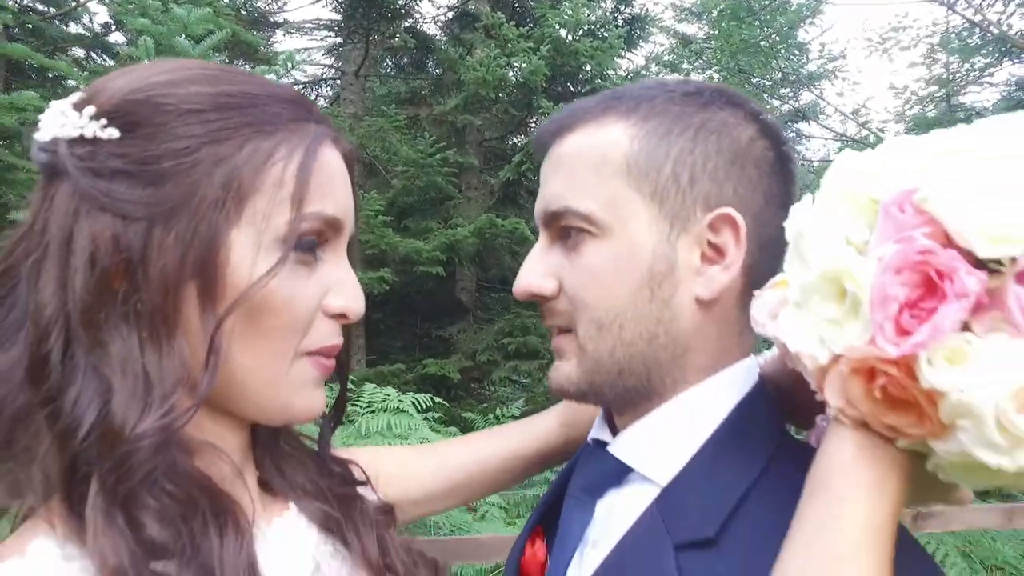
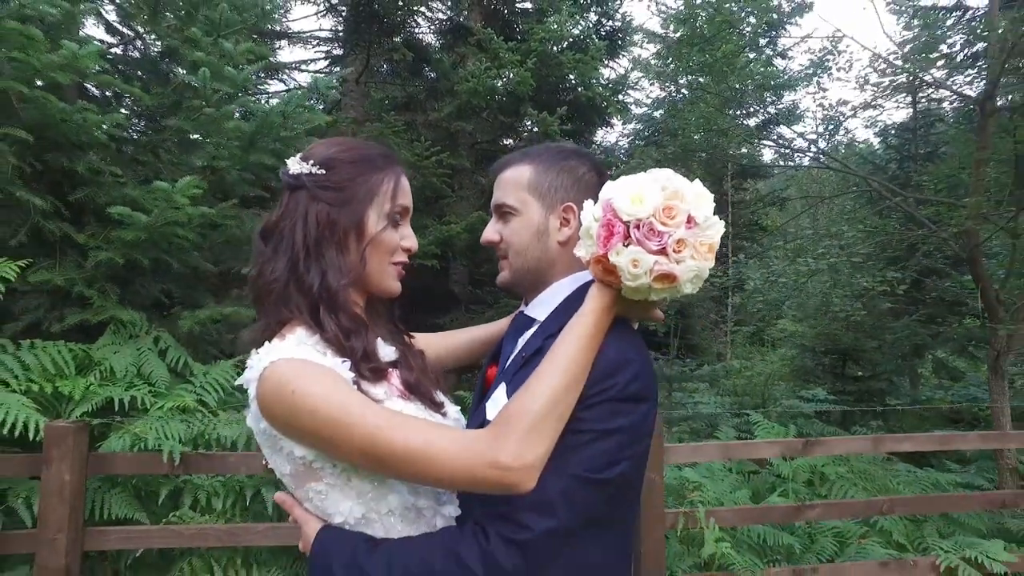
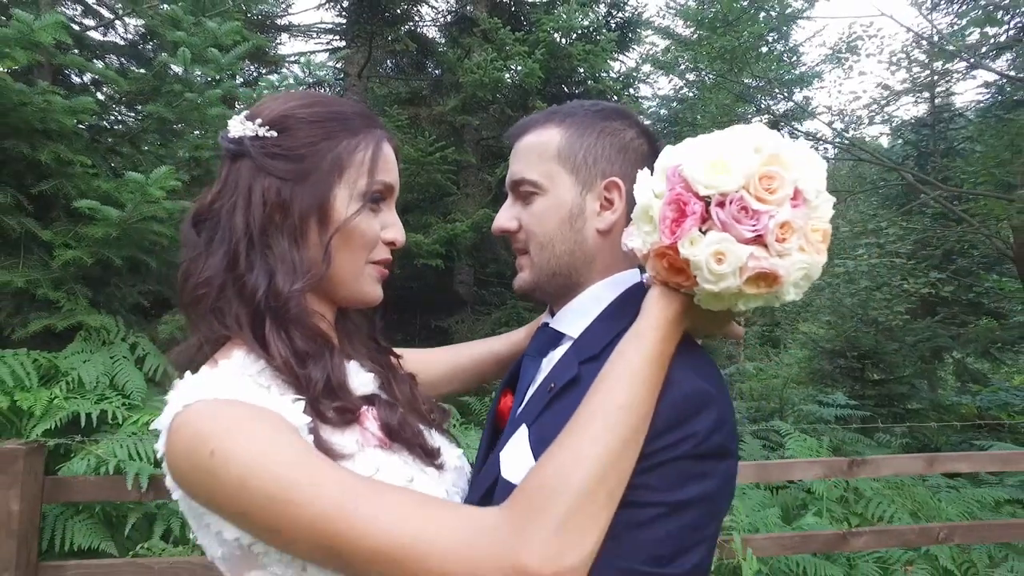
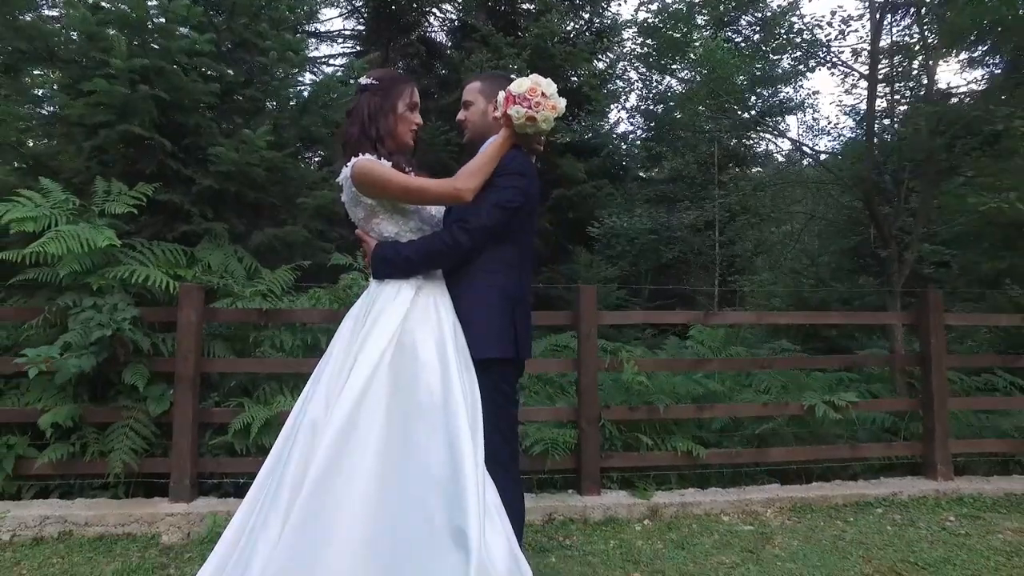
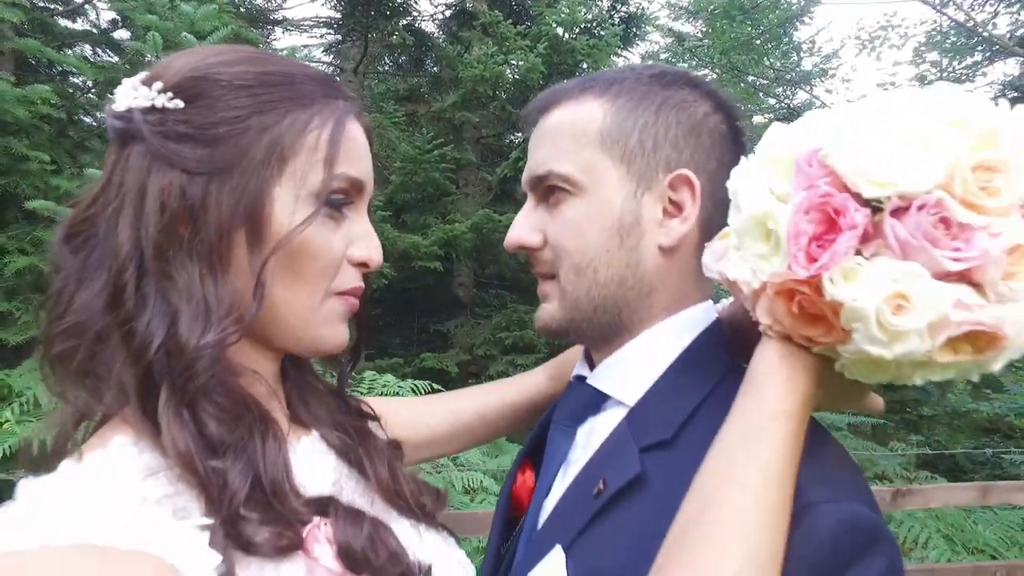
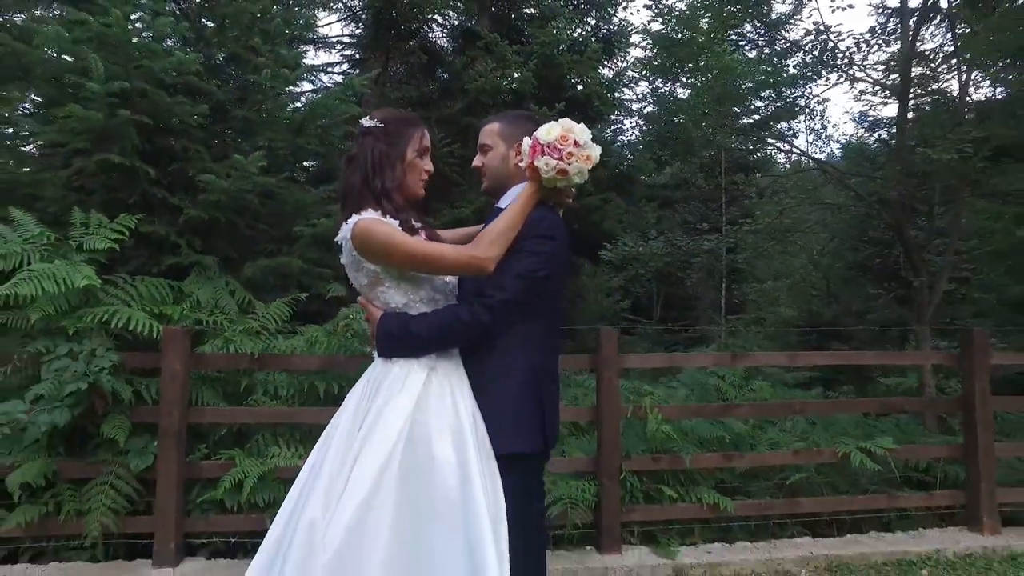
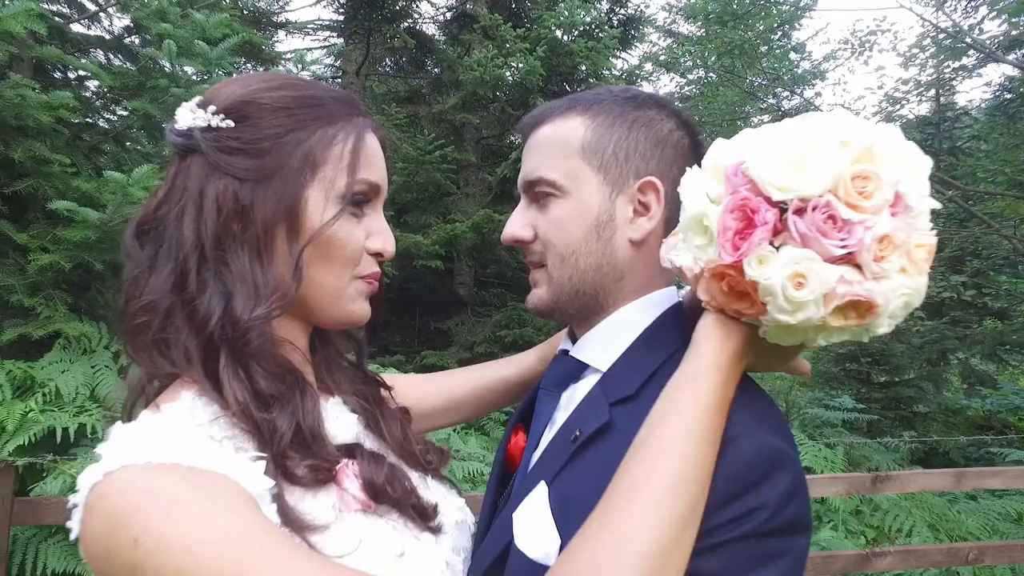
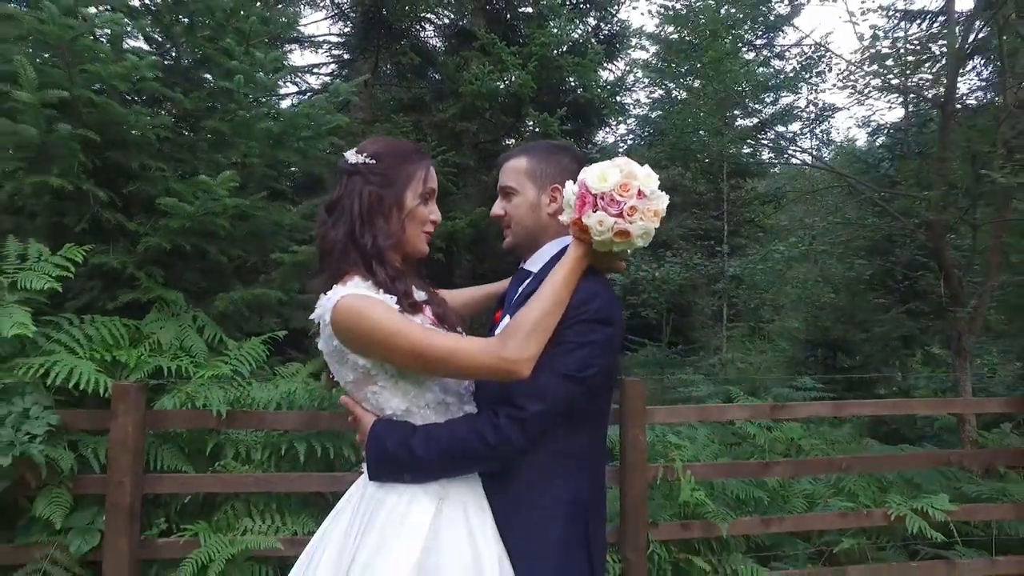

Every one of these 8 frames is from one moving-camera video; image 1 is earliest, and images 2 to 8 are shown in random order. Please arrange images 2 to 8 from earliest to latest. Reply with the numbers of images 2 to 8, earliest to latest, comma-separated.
5, 7, 3, 2, 8, 6, 4
